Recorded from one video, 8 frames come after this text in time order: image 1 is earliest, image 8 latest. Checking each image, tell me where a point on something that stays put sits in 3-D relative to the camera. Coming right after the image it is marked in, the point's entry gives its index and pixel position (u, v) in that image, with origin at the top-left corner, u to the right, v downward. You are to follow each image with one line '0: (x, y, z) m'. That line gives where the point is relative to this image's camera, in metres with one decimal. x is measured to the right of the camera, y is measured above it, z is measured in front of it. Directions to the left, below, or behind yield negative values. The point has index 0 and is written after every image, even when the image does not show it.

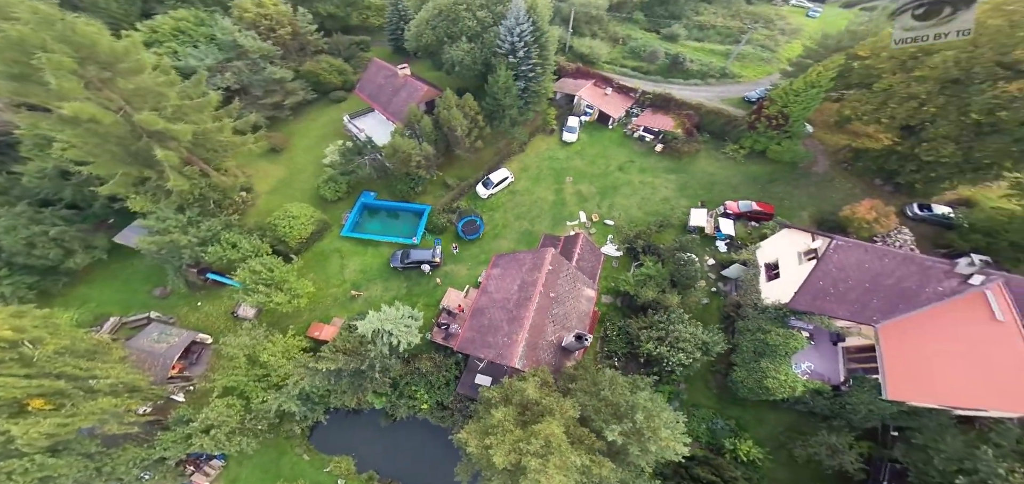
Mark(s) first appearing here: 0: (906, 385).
0: (+18.0, -6.3, +19.1) m
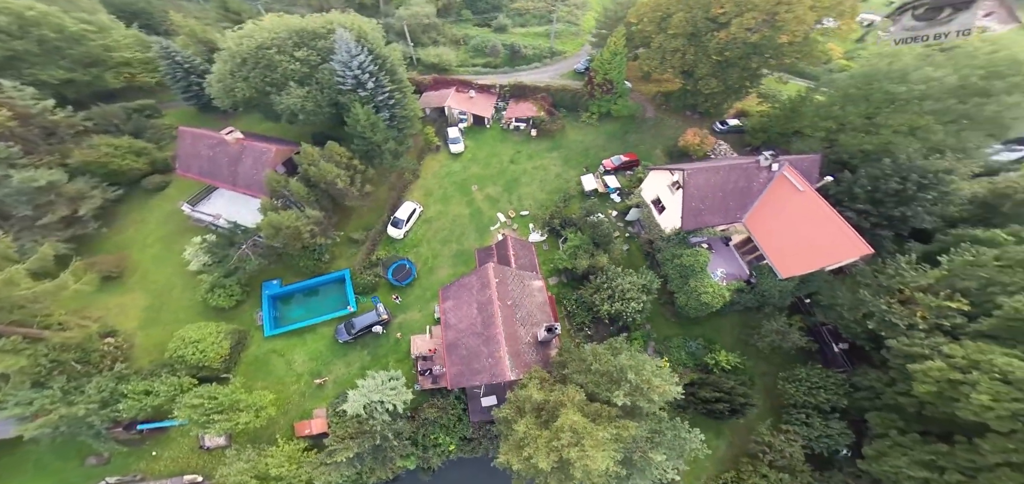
0: (+16.4, -0.7, +25.4) m
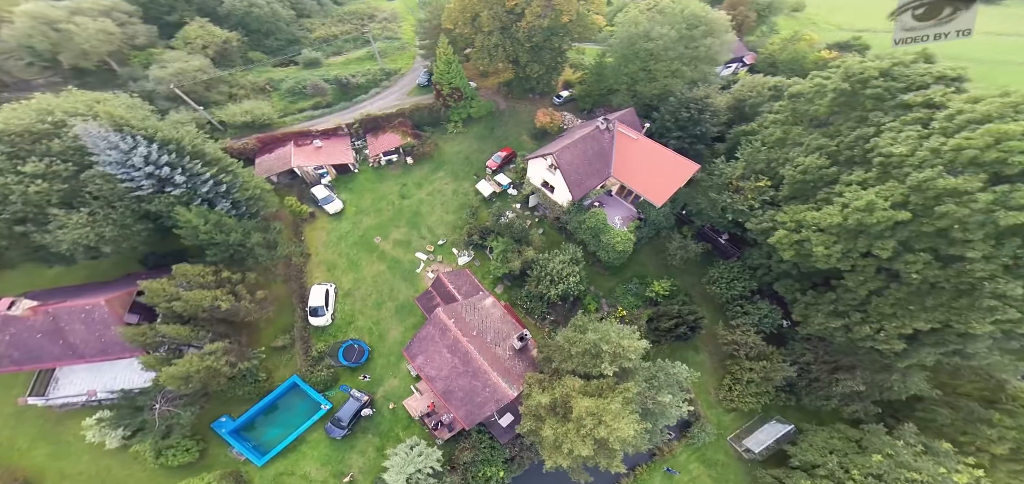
0: (+10.7, +3.8, +30.6) m
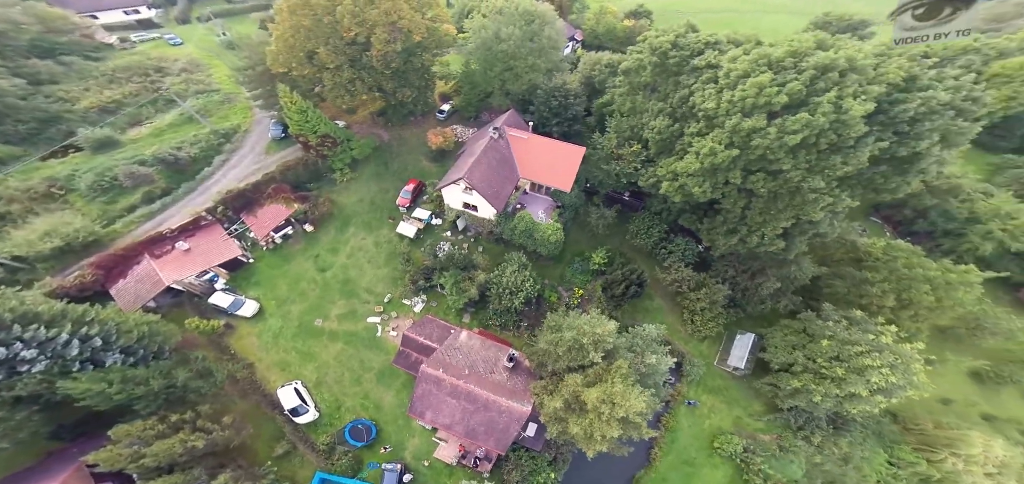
0: (+3.9, +5.2, +33.1) m
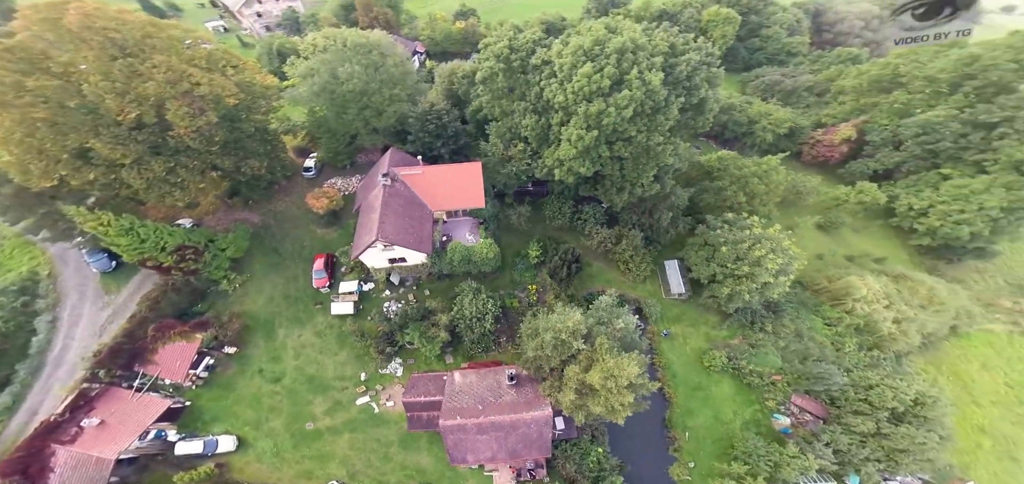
0: (-3.9, +3.7, +34.4) m
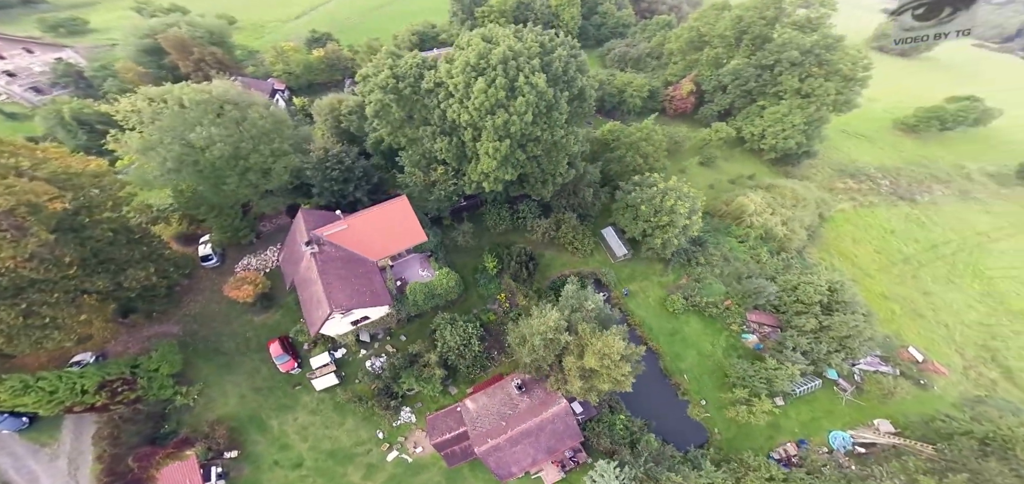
0: (-9.1, +0.5, +34.0) m
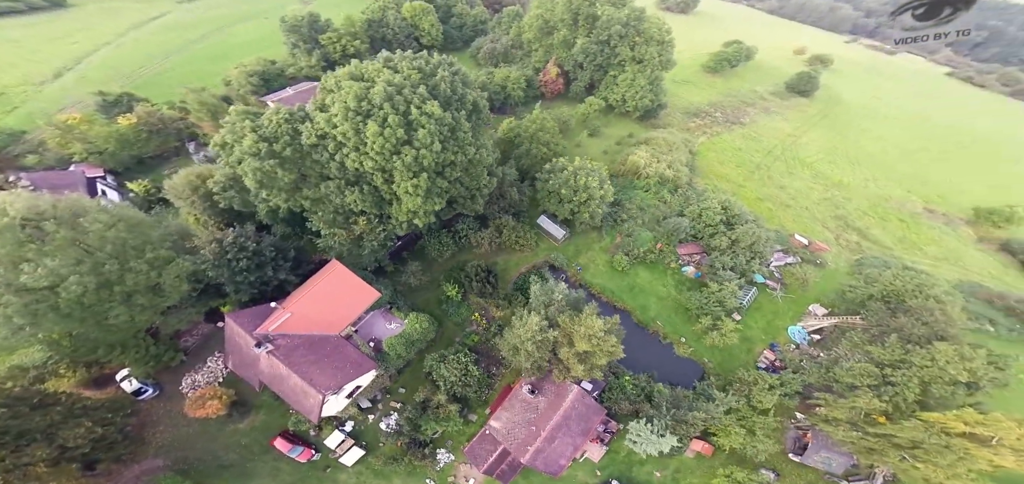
0: (-12.6, -4.8, +32.8) m
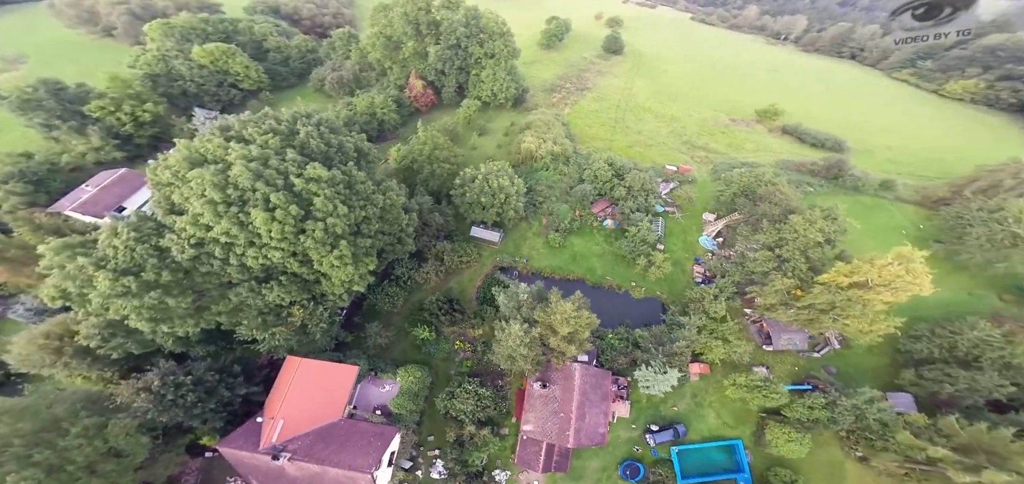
0: (-13.3, -11.8, +31.6) m
